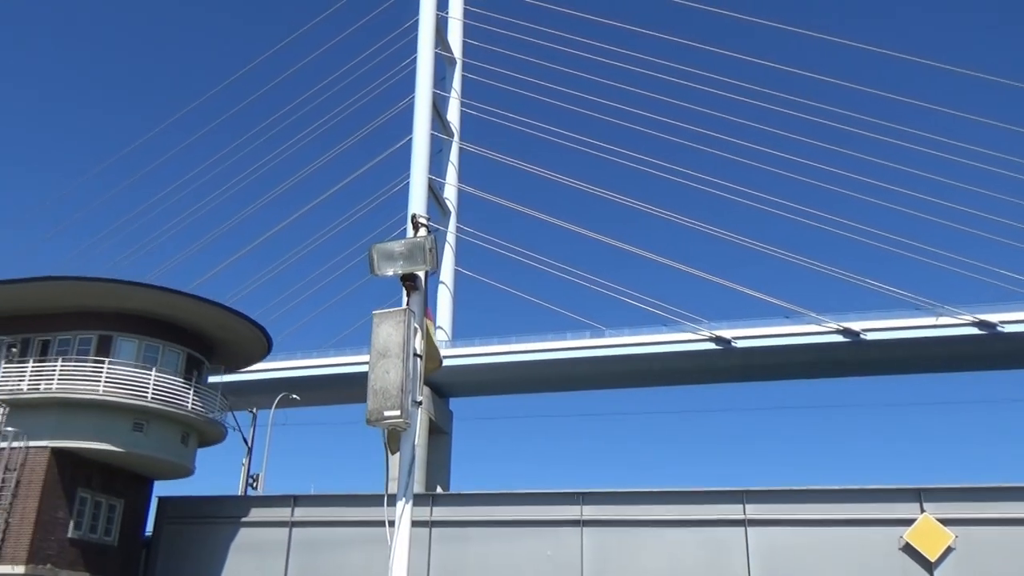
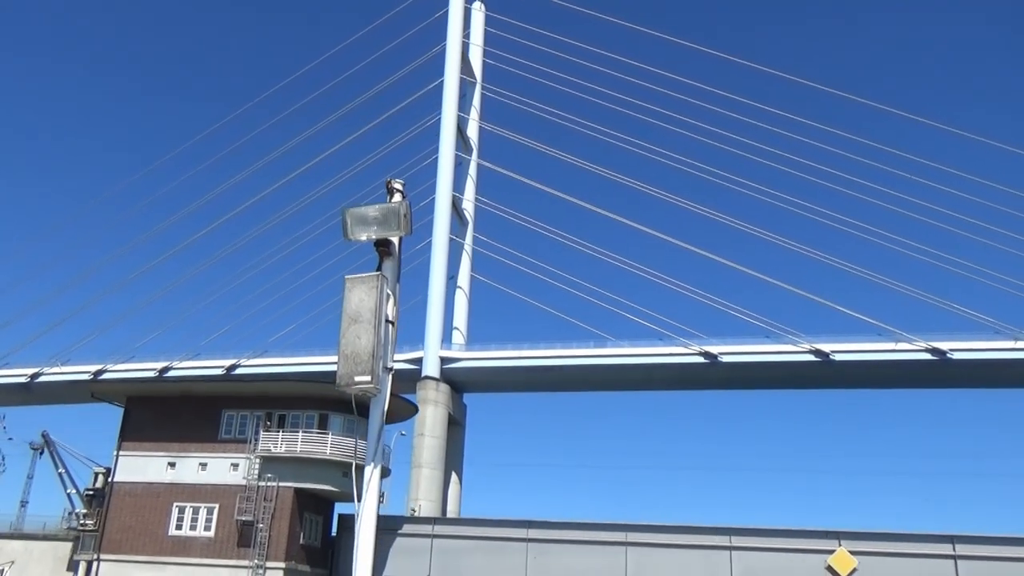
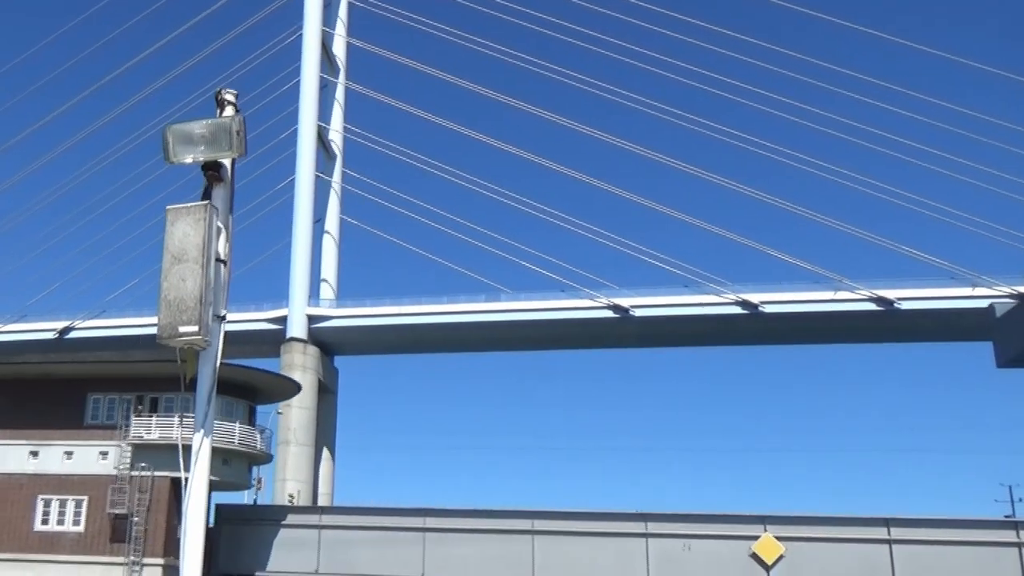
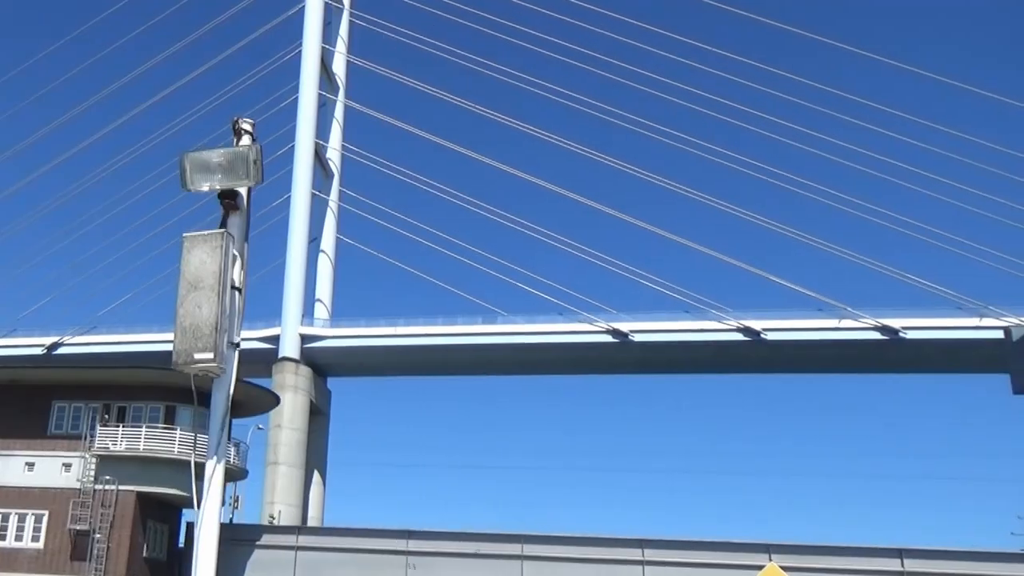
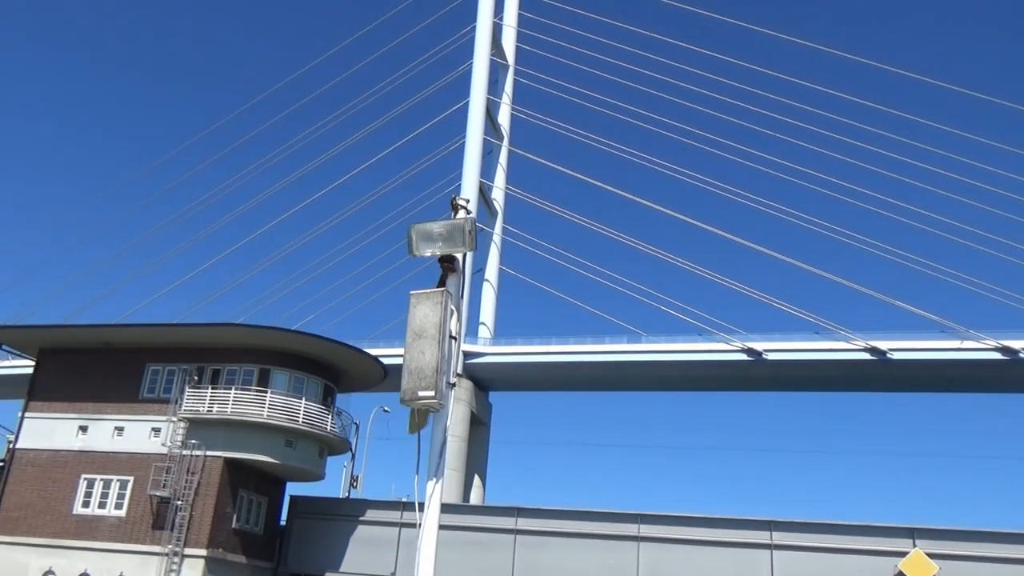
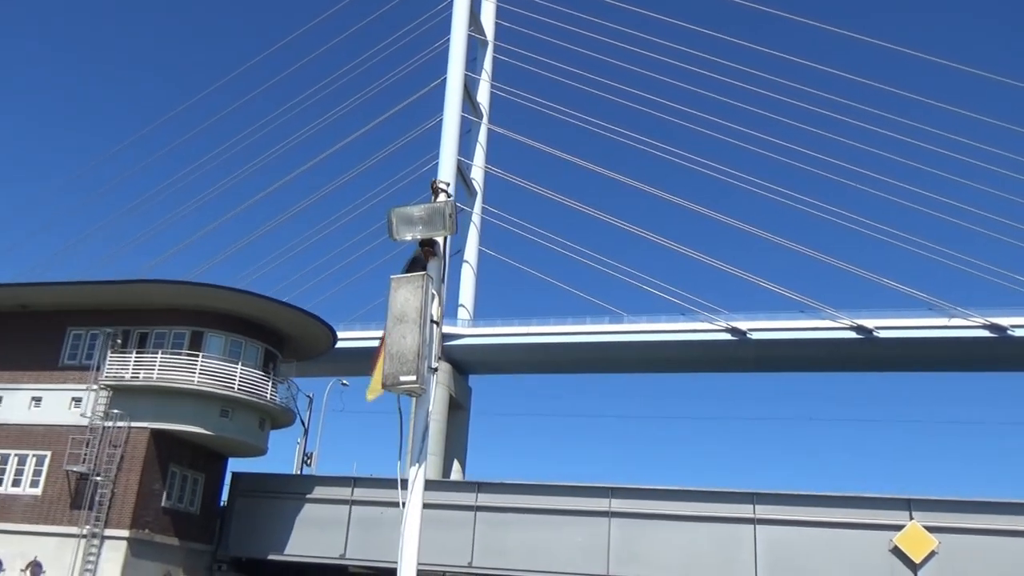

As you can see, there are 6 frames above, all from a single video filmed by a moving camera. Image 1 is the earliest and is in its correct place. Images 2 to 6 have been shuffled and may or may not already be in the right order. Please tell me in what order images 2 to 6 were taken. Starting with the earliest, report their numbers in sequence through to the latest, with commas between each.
6, 5, 2, 4, 3
